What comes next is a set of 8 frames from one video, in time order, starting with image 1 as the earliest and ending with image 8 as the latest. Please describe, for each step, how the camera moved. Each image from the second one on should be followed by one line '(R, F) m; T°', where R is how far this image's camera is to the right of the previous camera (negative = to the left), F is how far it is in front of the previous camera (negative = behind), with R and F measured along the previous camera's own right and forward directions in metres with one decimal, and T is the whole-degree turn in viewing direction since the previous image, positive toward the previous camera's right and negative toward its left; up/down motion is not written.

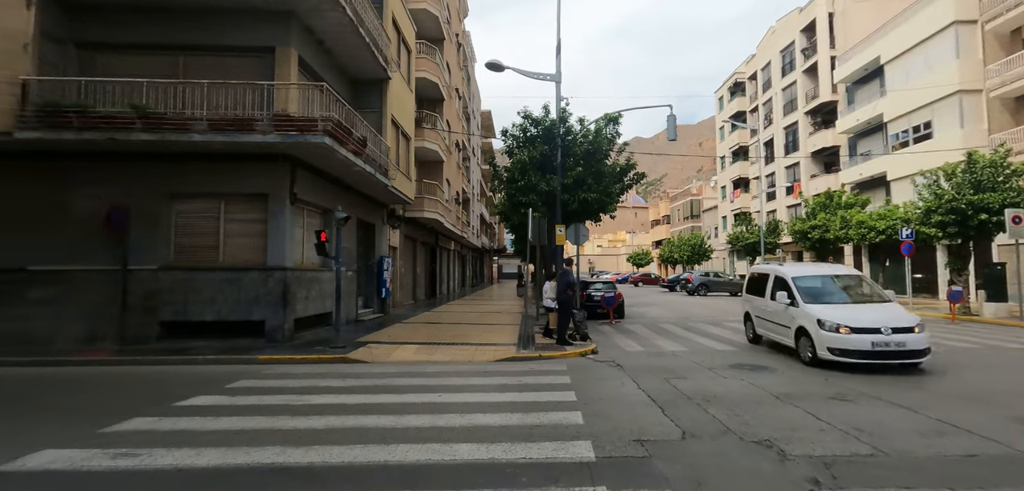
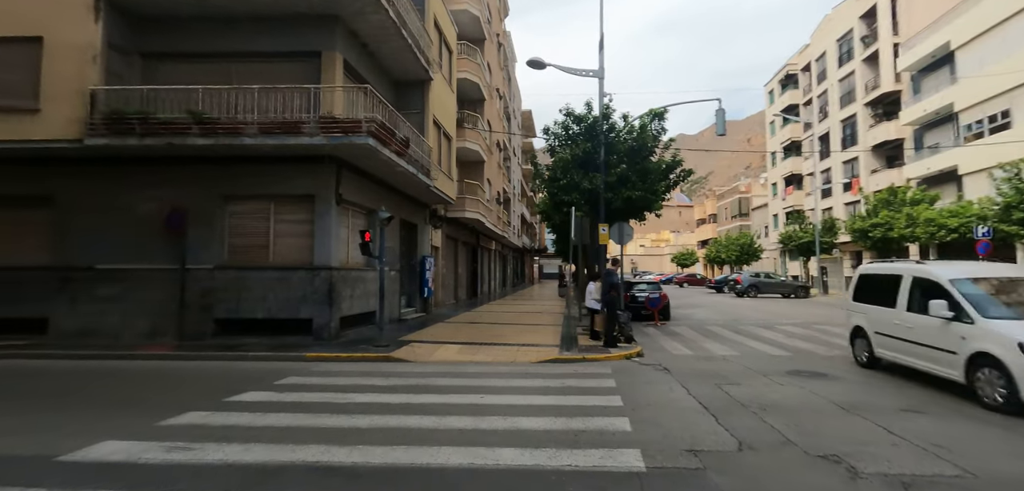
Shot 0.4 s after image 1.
(-0.1, +0.2) m; -5°
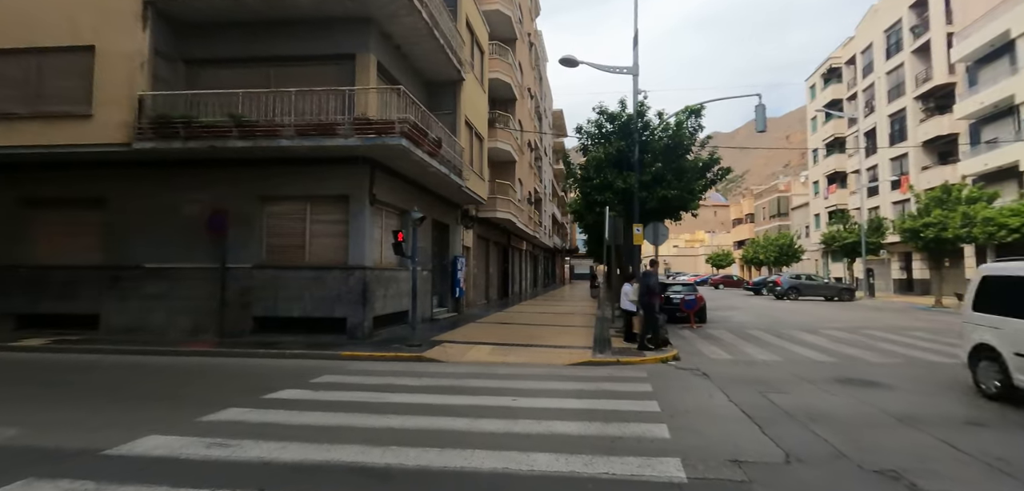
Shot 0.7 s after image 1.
(-0.1, +0.1) m; -4°
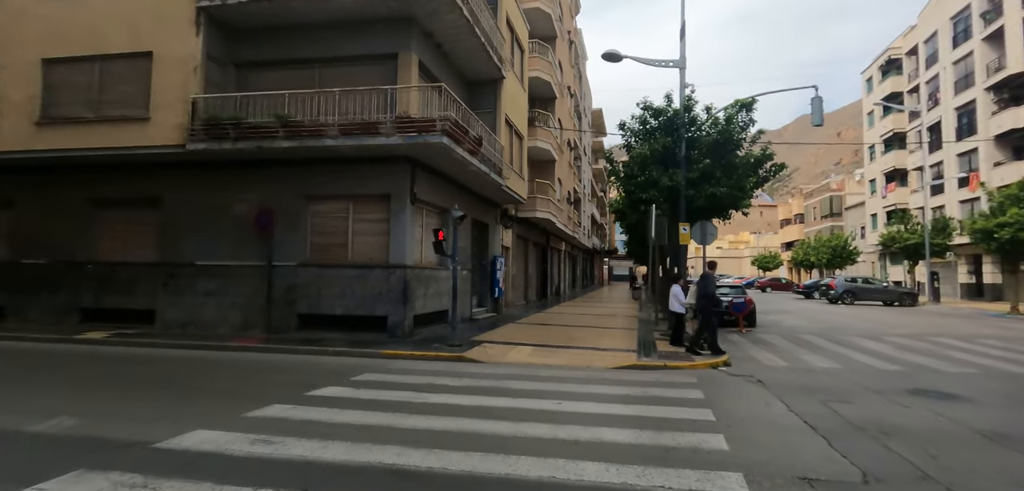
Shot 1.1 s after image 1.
(-0.1, +0.2) m; -4°
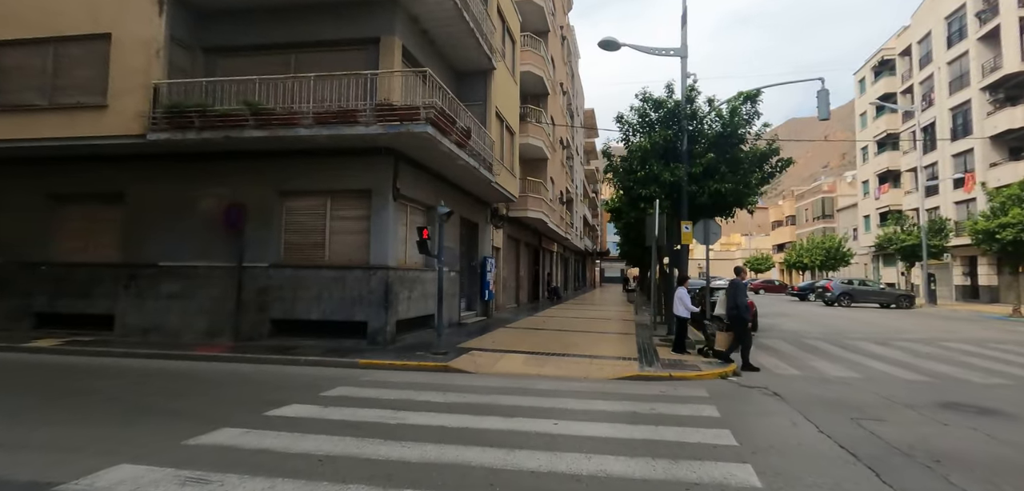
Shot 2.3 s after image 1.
(0.0, +0.9) m; +1°
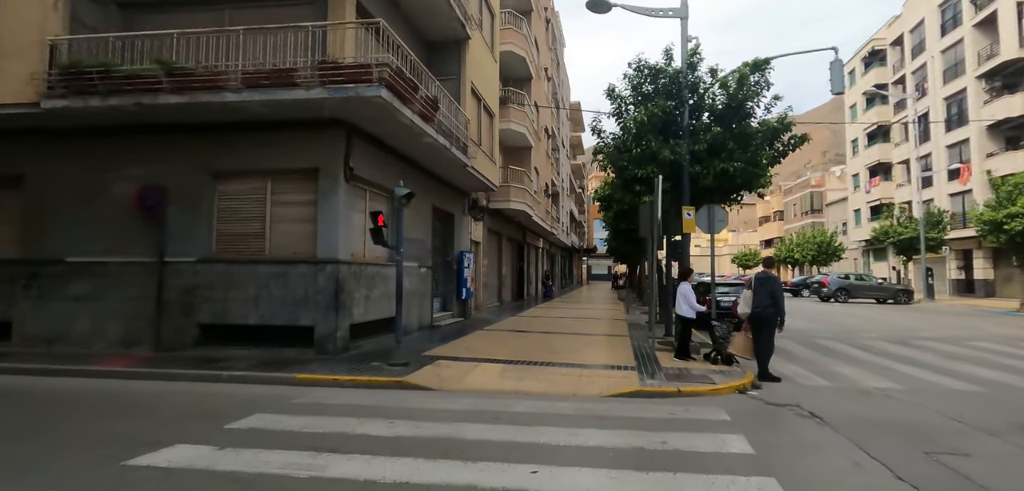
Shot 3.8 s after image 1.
(+0.2, +1.7) m; +2°
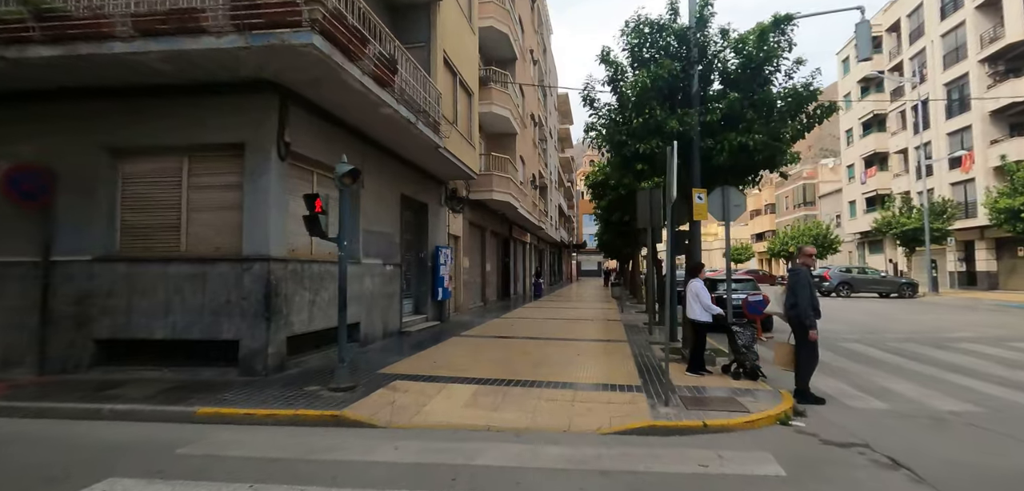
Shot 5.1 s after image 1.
(+0.2, +1.7) m; +1°
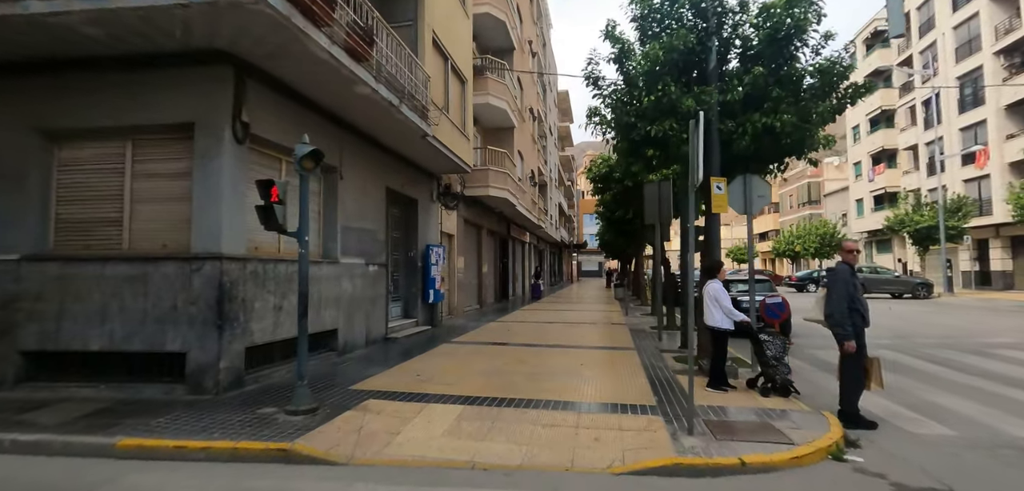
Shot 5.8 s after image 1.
(+0.1, +1.0) m; 0°
